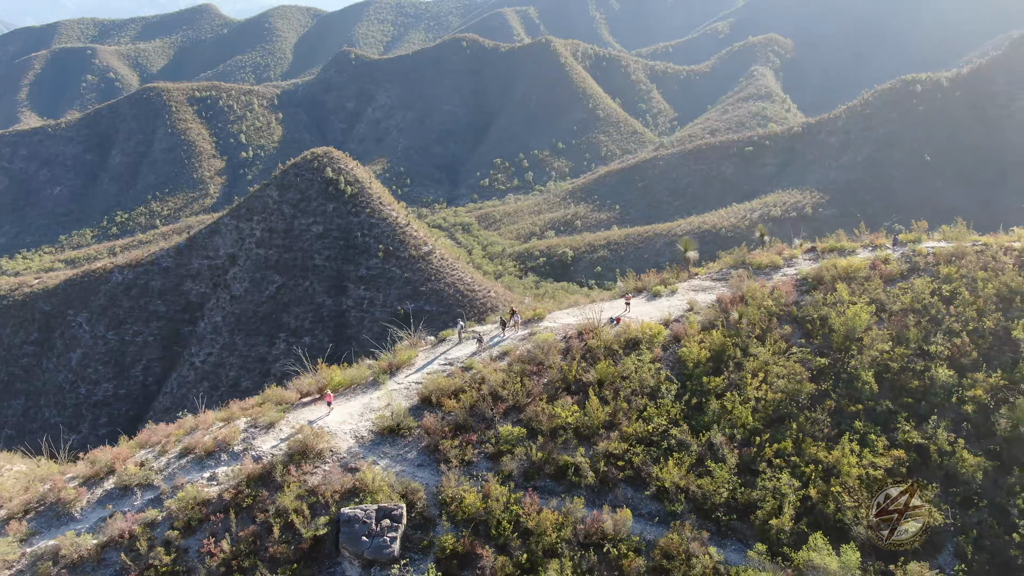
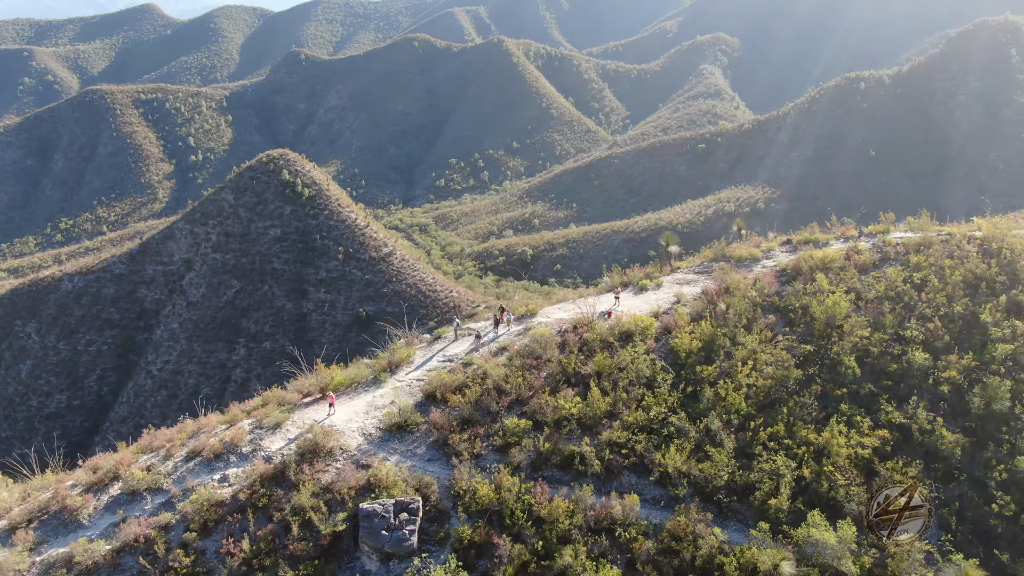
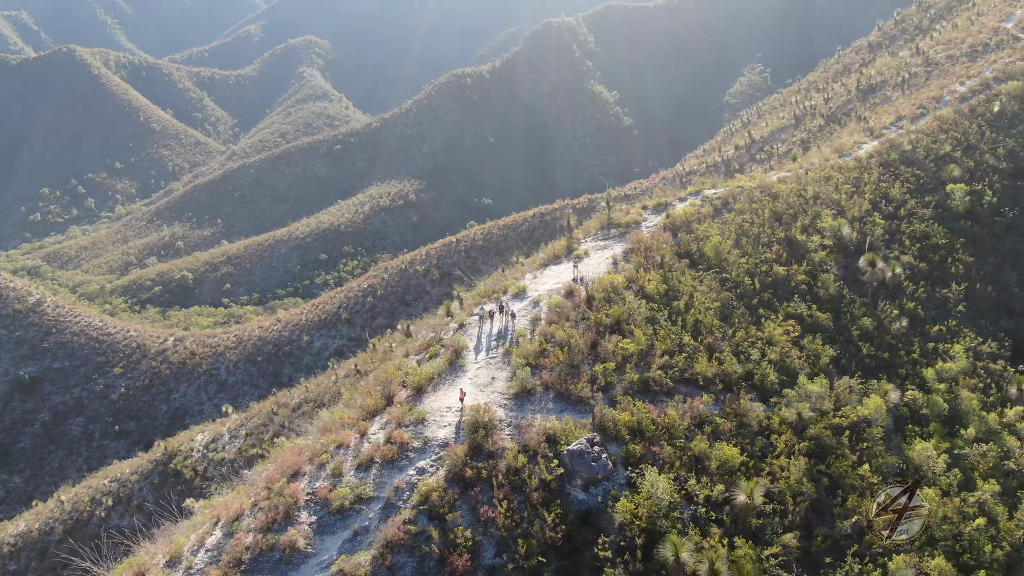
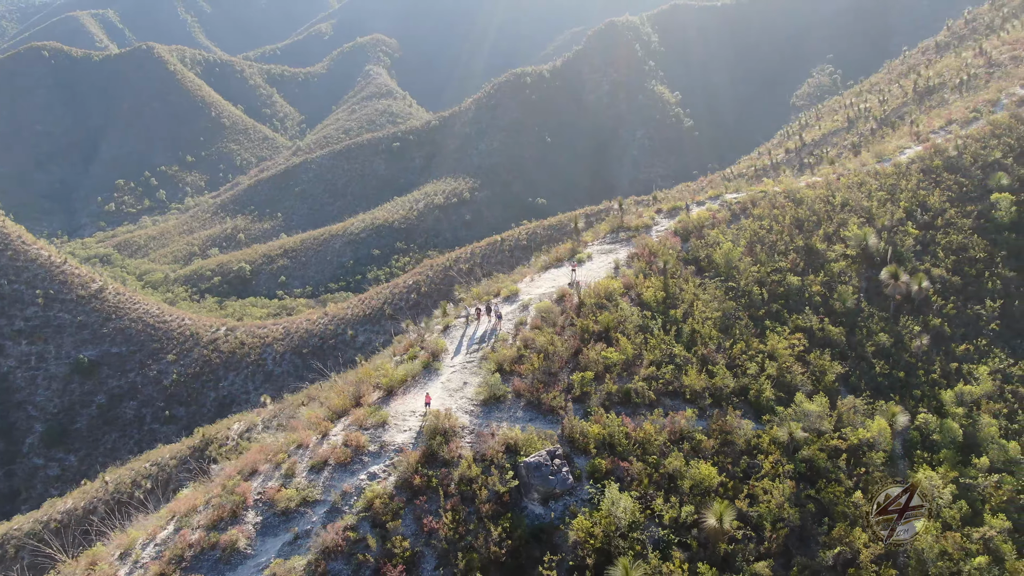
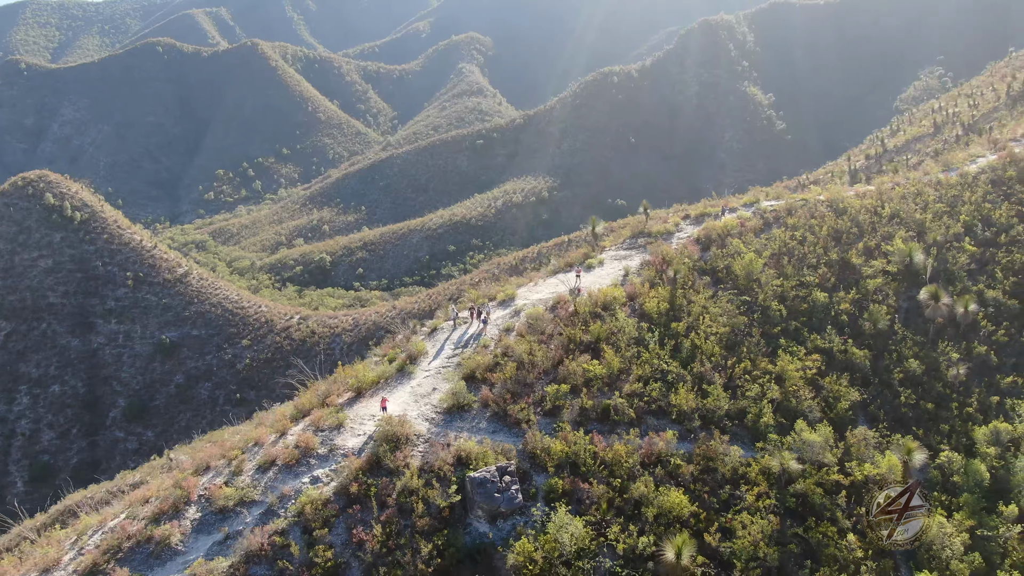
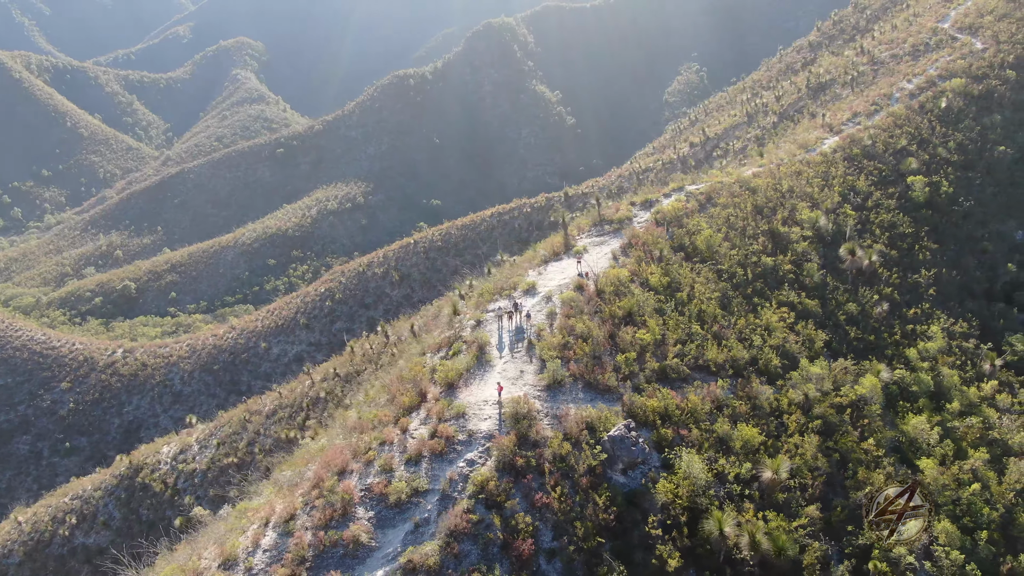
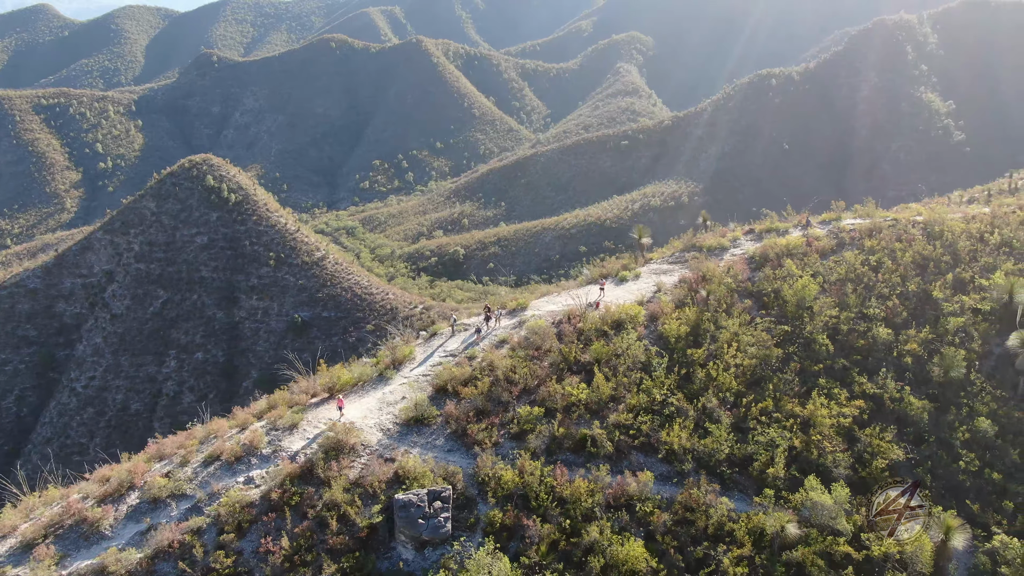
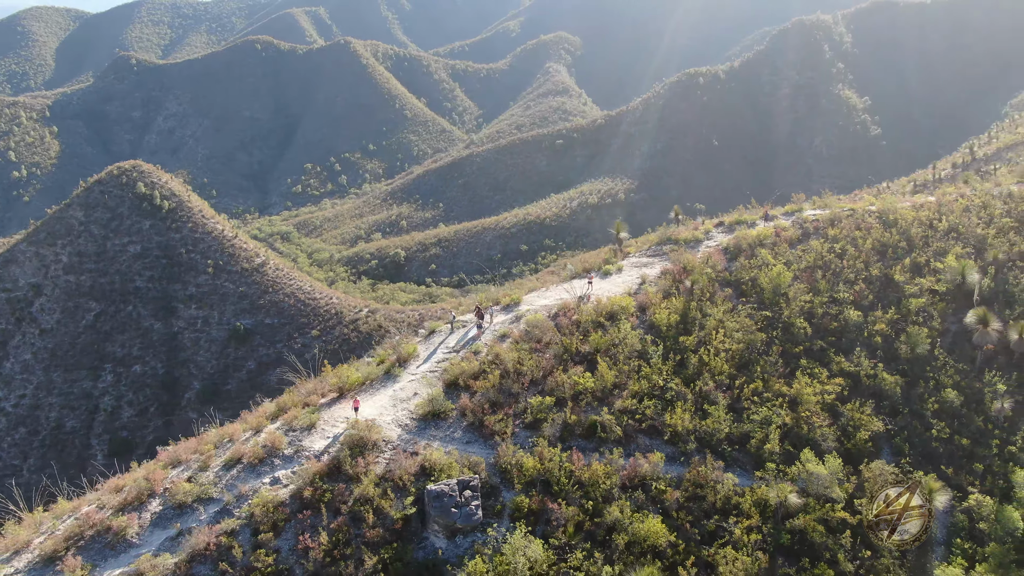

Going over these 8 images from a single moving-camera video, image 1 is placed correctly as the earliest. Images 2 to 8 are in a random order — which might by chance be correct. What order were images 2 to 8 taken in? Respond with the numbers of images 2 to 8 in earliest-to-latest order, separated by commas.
2, 7, 8, 5, 4, 3, 6
